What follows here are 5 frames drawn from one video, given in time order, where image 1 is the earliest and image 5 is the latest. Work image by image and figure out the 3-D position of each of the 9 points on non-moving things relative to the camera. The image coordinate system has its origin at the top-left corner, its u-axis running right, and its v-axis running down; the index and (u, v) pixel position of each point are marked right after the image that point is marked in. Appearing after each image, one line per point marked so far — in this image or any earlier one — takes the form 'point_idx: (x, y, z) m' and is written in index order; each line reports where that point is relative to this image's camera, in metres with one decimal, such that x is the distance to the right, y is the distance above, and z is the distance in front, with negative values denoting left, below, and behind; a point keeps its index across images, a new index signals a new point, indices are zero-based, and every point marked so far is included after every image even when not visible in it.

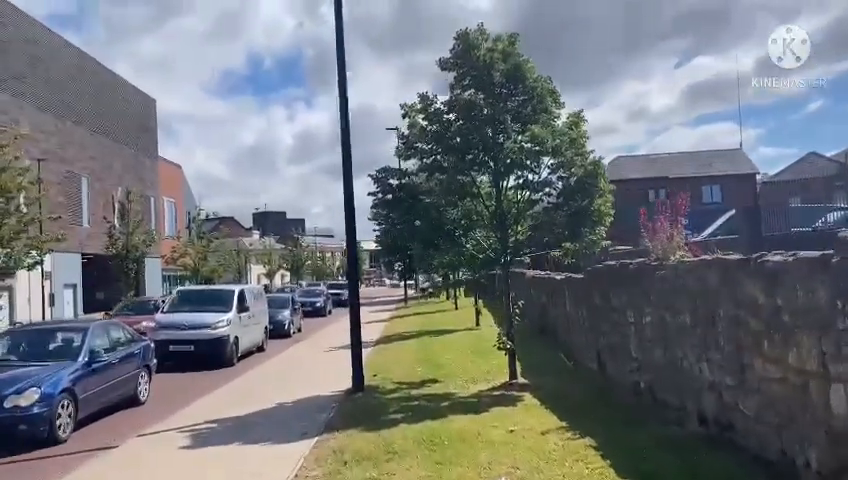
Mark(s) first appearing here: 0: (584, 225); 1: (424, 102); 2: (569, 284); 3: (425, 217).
0: (+2.9, +0.3, +12.8) m
1: (0.0, +2.7, +13.9) m
2: (+3.1, -0.9, +15.4) m
3: (+0.1, +0.5, +13.9) m
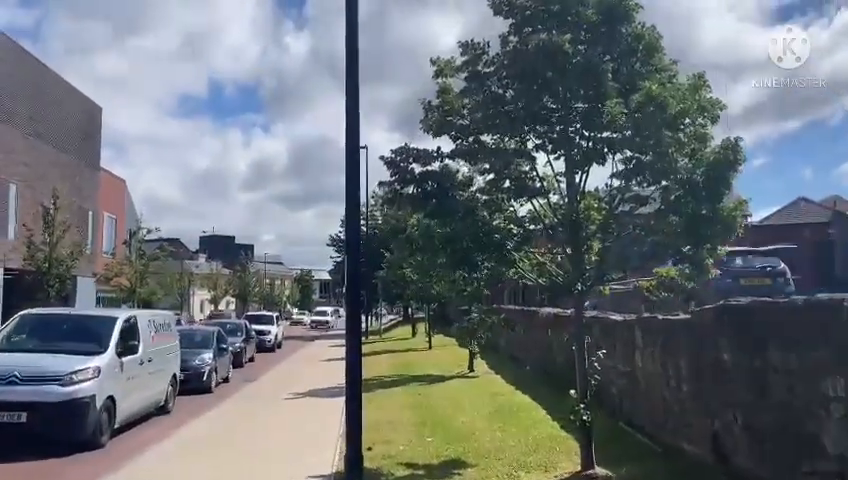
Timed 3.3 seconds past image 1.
0: (+3.4, 0.0, +8.6) m
1: (+0.6, +2.5, +9.6) m
2: (+3.4, -1.3, +11.1) m
3: (+0.5, +0.3, +9.5) m
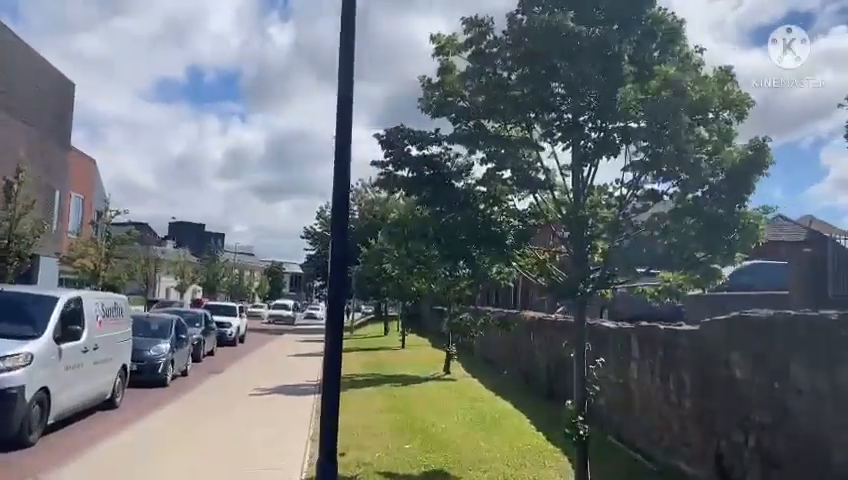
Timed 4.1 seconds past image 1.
0: (+3.4, -0.1, +8.0) m
1: (+0.6, +2.6, +8.9) m
2: (+3.2, -1.4, +10.5) m
3: (+0.4, +0.4, +8.7) m
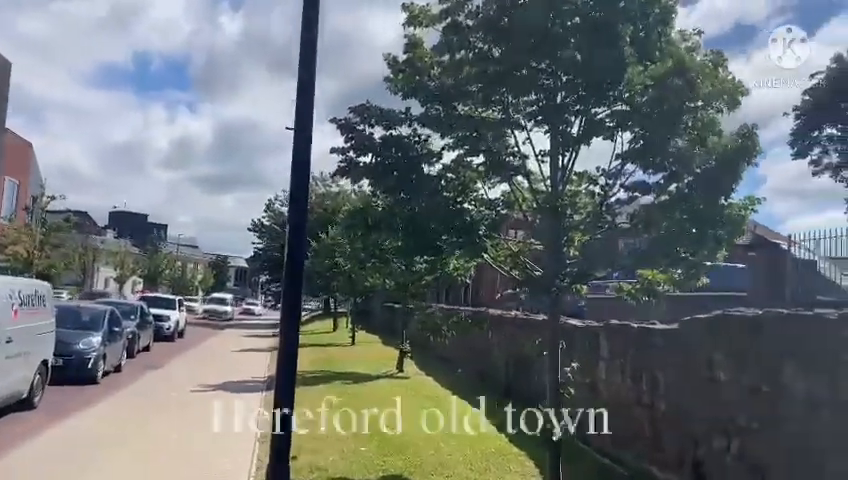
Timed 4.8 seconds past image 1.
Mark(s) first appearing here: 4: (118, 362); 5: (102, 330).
0: (+3.0, 0.0, +7.5) m
1: (+0.3, +2.7, +8.2) m
2: (+2.6, -1.3, +10.0) m
3: (+0.1, +0.5, +8.0) m
4: (-7.8, -3.1, +18.5) m
5: (-7.6, -2.2, +17.2) m
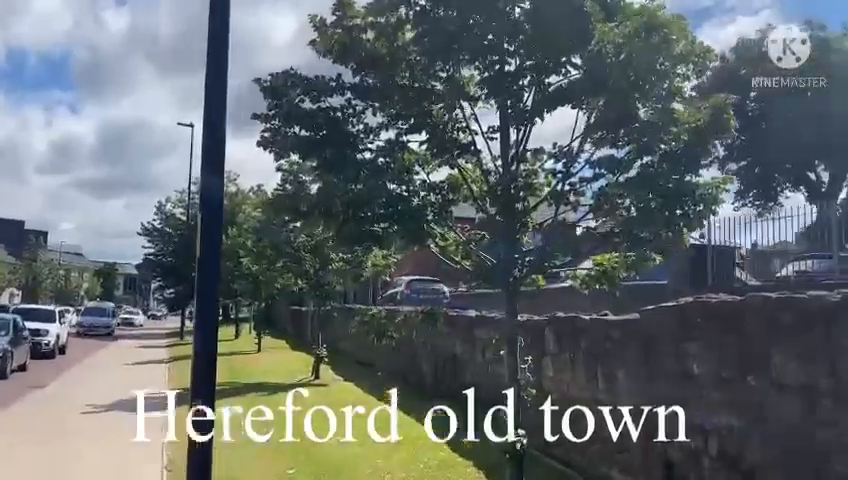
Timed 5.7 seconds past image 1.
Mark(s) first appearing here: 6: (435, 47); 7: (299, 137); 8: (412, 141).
0: (+2.4, +0.2, +6.9) m
1: (-0.4, +2.9, +7.2) m
2: (+1.7, -1.2, +9.3) m
3: (-0.6, +0.6, +7.0) m
4: (-9.7, -3.2, +16.2) m
5: (-9.4, -2.3, +15.0) m
6: (+0.1, +1.8, +6.8) m
7: (-1.3, +1.0, +7.2) m
8: (-0.1, +1.0, +7.2) m
